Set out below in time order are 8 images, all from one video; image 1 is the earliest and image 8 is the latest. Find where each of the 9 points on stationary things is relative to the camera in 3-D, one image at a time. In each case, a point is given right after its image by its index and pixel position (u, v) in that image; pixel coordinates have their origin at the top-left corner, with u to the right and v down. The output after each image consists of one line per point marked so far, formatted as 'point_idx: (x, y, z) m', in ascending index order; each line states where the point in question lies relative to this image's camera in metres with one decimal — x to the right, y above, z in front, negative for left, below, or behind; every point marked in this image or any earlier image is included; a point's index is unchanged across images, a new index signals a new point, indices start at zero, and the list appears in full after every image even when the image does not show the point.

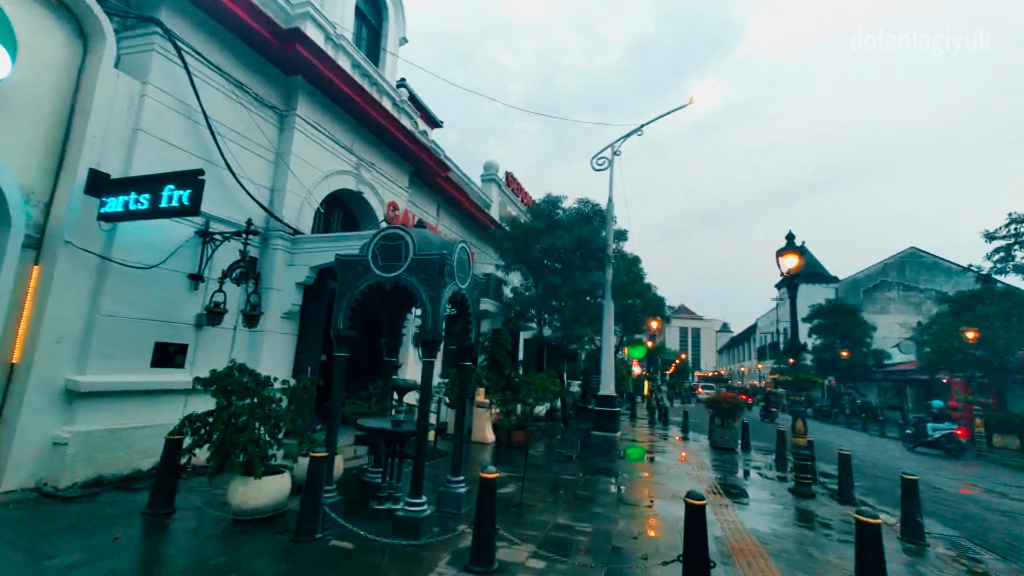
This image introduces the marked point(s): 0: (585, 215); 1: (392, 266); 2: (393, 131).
0: (+2.8, +2.8, +17.4) m
1: (-1.5, +0.3, +5.6) m
2: (-2.9, +3.8, +11.1) m
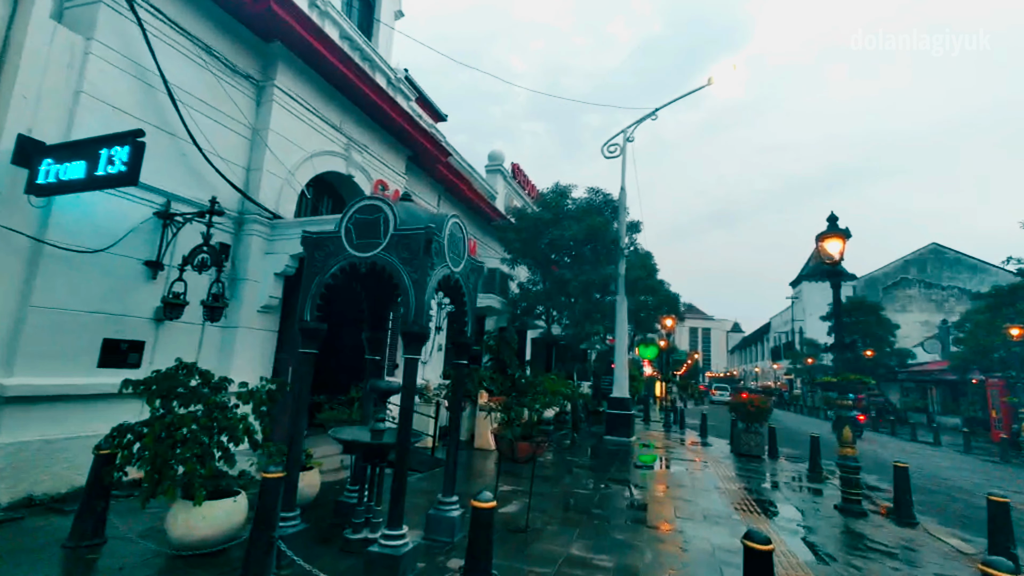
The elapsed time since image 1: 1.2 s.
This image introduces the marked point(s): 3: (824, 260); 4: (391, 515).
0: (+3.0, +3.0, +16.3) m
1: (-1.5, +0.5, +4.6) m
2: (-2.8, +4.0, +10.2) m
3: (+5.8, +0.5, +8.5) m
4: (-1.1, -2.1, +4.2) m
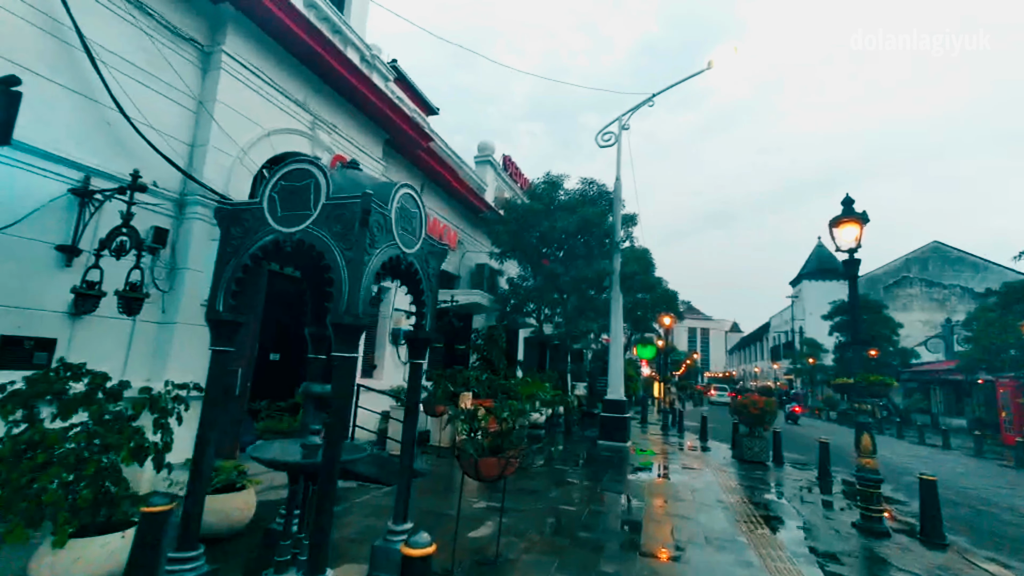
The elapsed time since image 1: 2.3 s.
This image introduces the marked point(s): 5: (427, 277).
0: (+2.6, +3.1, +15.5) m
1: (-1.8, +0.6, +3.7) m
2: (-3.1, +4.1, +9.3) m
3: (+5.5, +0.7, +7.6) m
4: (-1.5, -2.0, +3.4) m
5: (-0.9, +0.1, +4.6) m
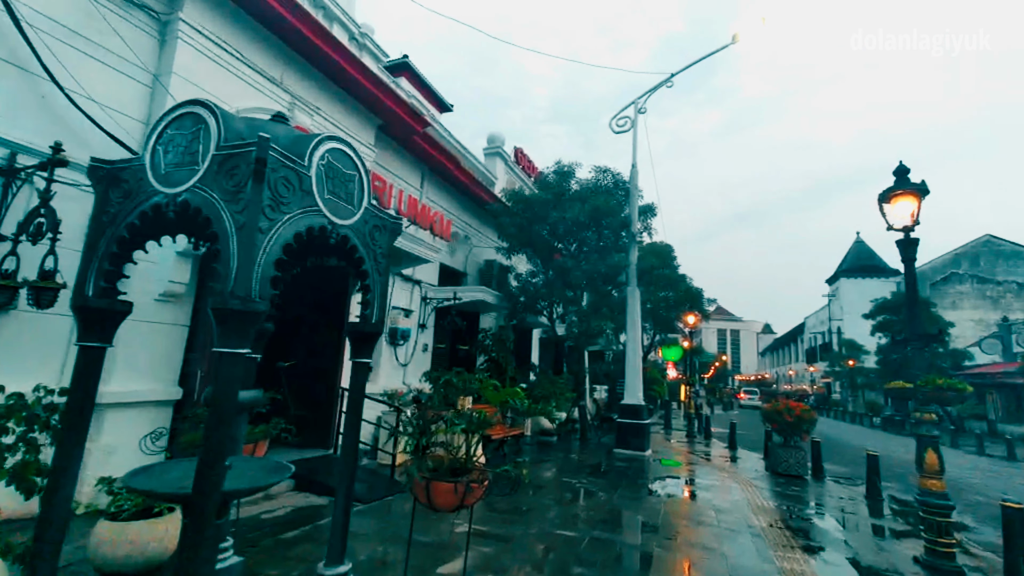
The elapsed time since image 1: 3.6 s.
0: (+2.9, +3.2, +14.4) m
1: (-2.1, +0.8, +2.9) m
2: (-3.2, +4.2, +8.6) m
3: (+5.3, +0.9, +6.4) m
4: (-1.8, -1.8, +2.5) m
5: (-1.1, +0.3, +3.7) m
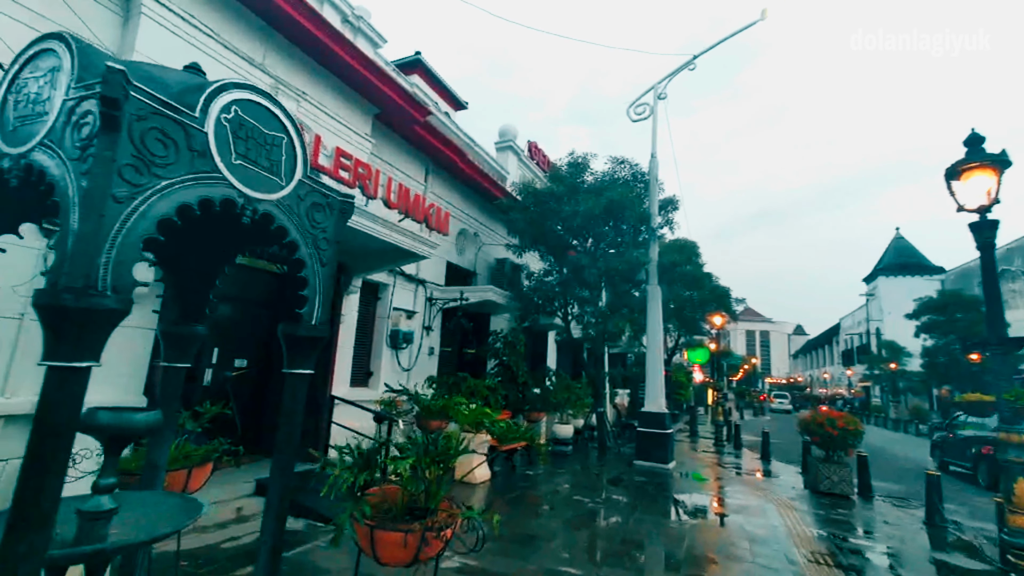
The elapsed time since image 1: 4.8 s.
0: (+3.2, +3.3, +13.5) m
1: (-2.4, +0.8, +2.2) m
2: (-3.2, +4.2, +7.9) m
3: (+5.3, +0.9, +5.4) m
4: (-2.0, -1.8, +1.8) m
5: (-1.3, +0.3, +3.0) m
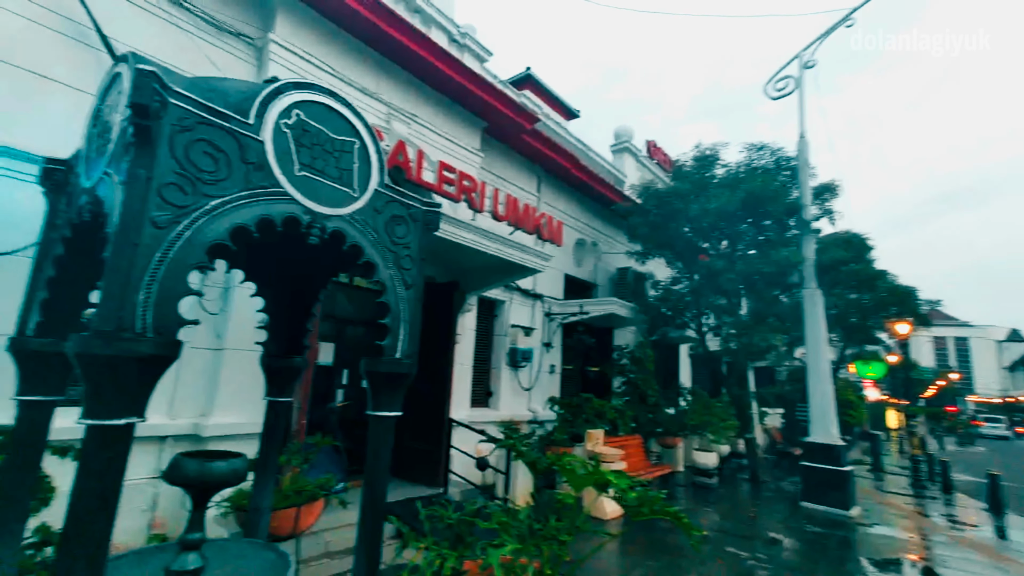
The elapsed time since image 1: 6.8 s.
0: (+6.3, +3.1, +11.6) m
1: (-1.9, +0.6, +2.1) m
2: (-1.3, +3.9, +7.9) m
3: (+6.3, +1.1, +3.1) m
4: (-1.6, -1.9, +1.5) m
5: (-0.7, +0.2, +2.5) m
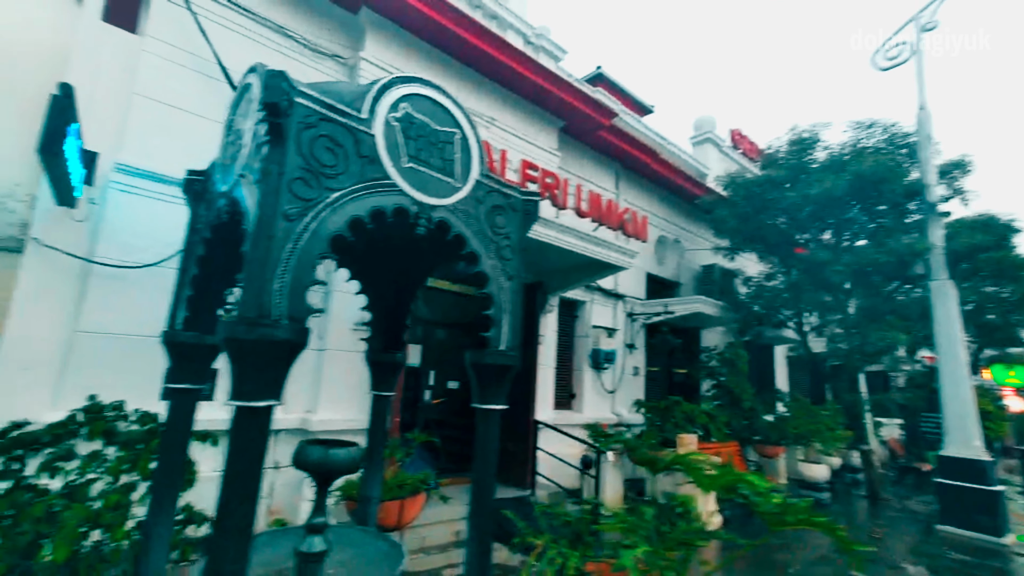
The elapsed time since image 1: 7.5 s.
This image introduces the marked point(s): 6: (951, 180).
0: (+8.2, +3.3, +10.4) m
1: (-1.4, +0.6, +2.3) m
2: (0.0, +3.9, +8.0) m
3: (+6.8, +1.3, +2.0) m
4: (-1.1, -1.9, +1.6) m
5: (-0.1, +0.2, +2.5) m
6: (+9.8, +2.4, +10.1) m
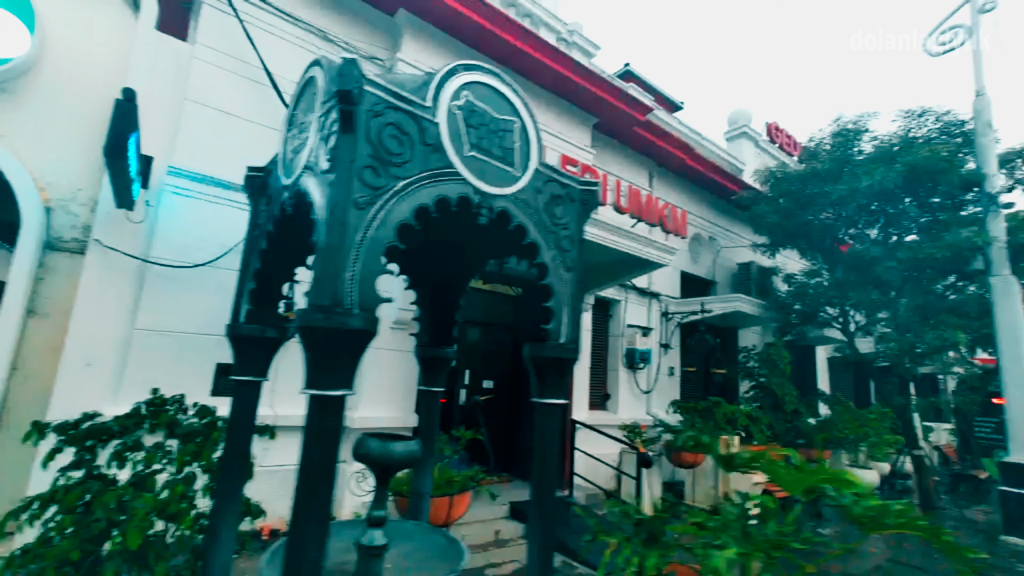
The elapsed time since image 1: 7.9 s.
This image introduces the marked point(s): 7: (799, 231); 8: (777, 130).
0: (+8.9, +3.3, +9.9) m
1: (-1.1, +0.7, +2.3) m
2: (+0.6, +3.9, +7.9) m
3: (+7.1, +1.4, +1.6) m
4: (-0.8, -1.9, +1.6) m
5: (+0.2, +0.3, +2.5) m
6: (+10.5, +2.5, +9.6) m
7: (+6.8, +1.4, +10.7) m
8: (+8.6, +5.2, +14.7) m
